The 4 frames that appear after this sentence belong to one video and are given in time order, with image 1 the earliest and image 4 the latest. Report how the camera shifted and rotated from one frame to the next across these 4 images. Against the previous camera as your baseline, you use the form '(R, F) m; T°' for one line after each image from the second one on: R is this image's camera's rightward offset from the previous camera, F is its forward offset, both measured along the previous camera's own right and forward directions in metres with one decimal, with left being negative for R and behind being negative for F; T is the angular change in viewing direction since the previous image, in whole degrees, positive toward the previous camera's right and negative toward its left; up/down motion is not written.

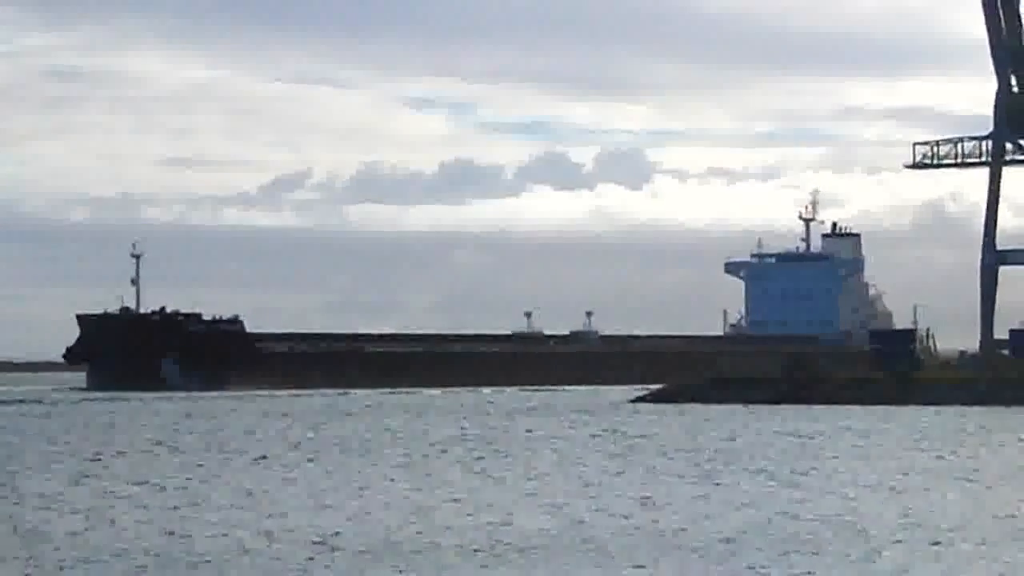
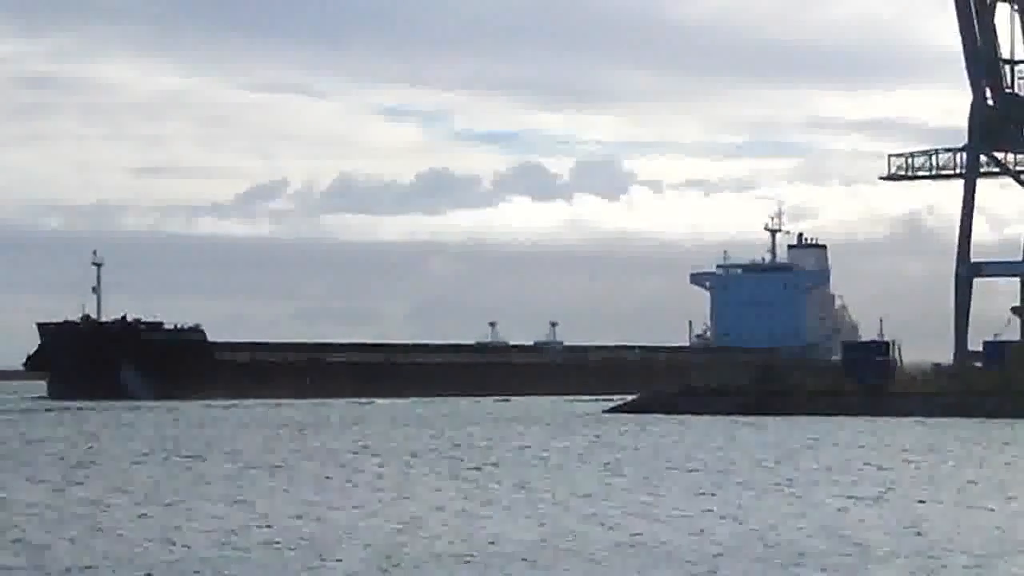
(-0.6, +0.2) m; +2°
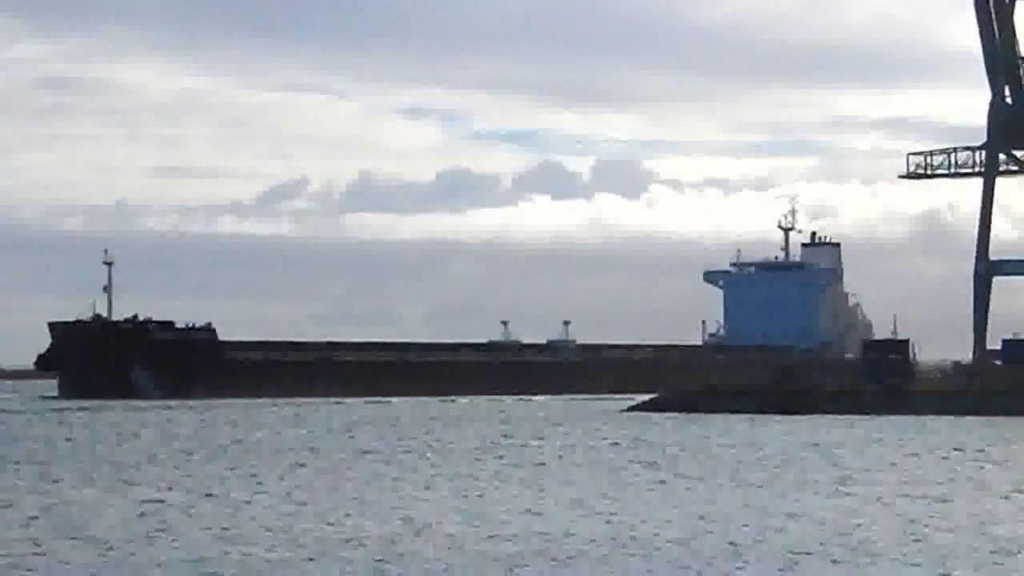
(-0.4, +0.1) m; 0°
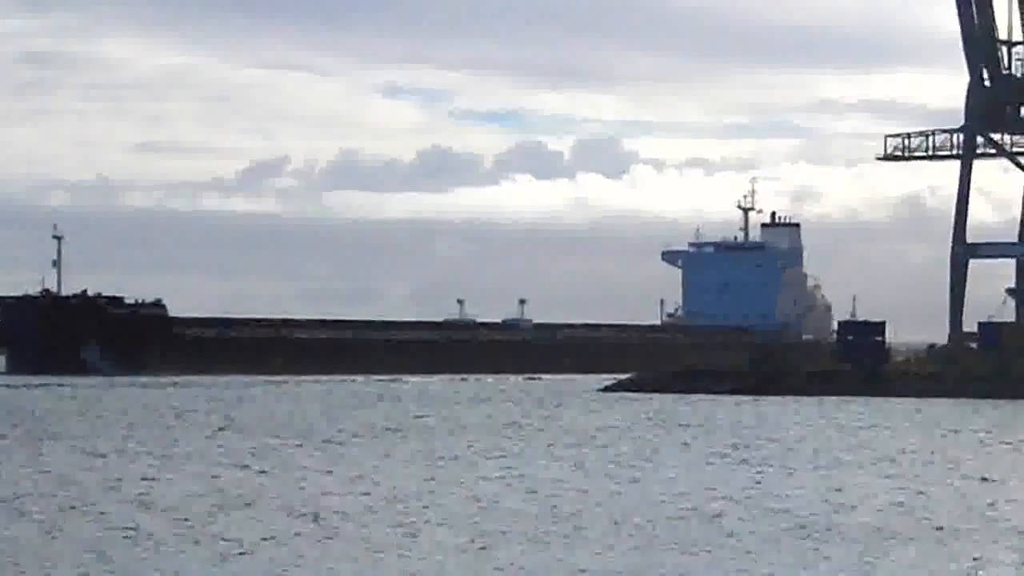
(-1.4, +0.3) m; +3°
